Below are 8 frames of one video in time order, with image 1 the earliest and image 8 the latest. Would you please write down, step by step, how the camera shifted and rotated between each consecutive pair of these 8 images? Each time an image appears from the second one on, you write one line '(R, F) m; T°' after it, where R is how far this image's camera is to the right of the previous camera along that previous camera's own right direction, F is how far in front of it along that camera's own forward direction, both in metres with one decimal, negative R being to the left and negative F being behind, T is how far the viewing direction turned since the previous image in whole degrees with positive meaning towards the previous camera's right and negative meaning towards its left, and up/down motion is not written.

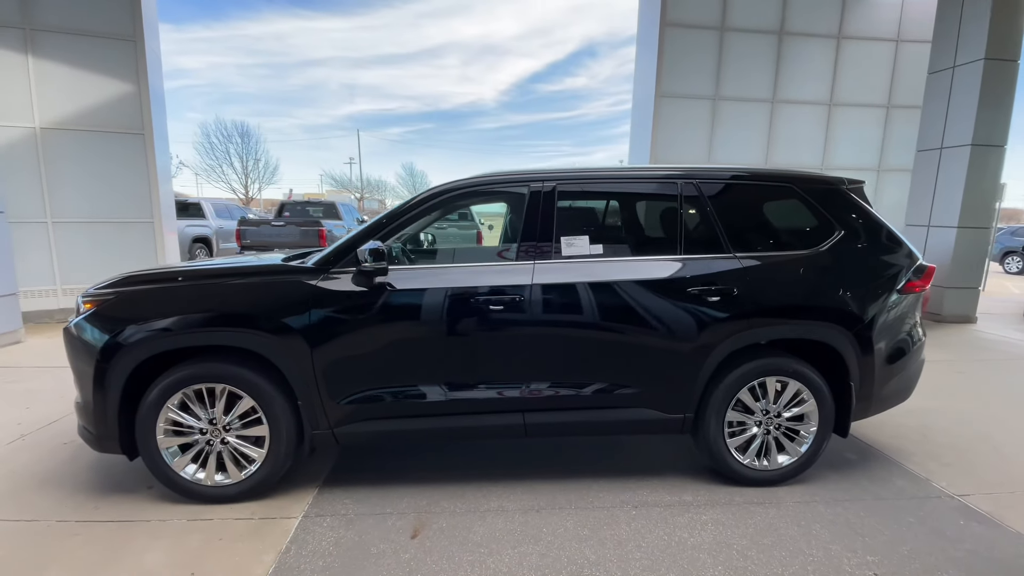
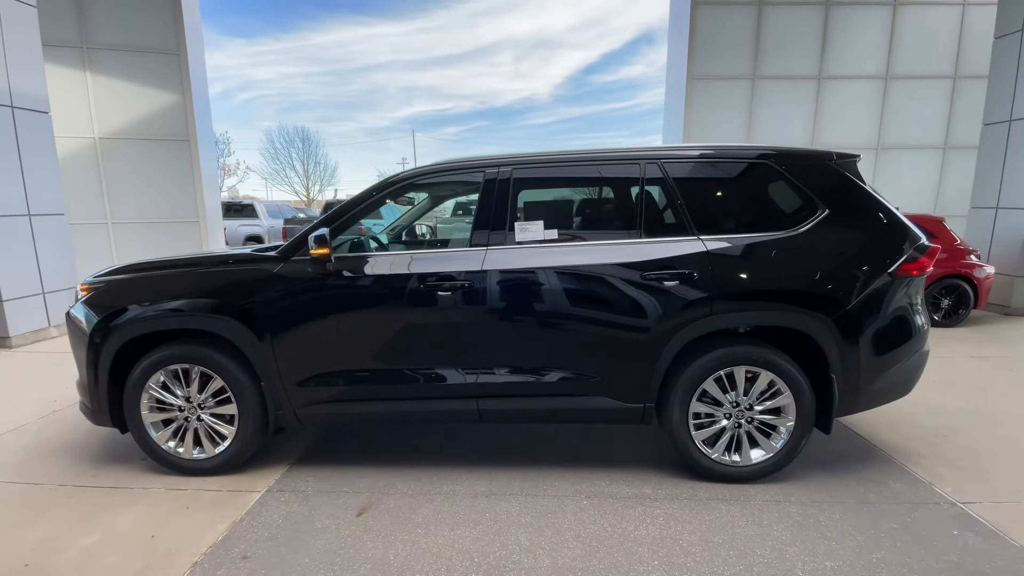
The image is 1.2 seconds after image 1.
(+0.6, 0.0) m; -7°
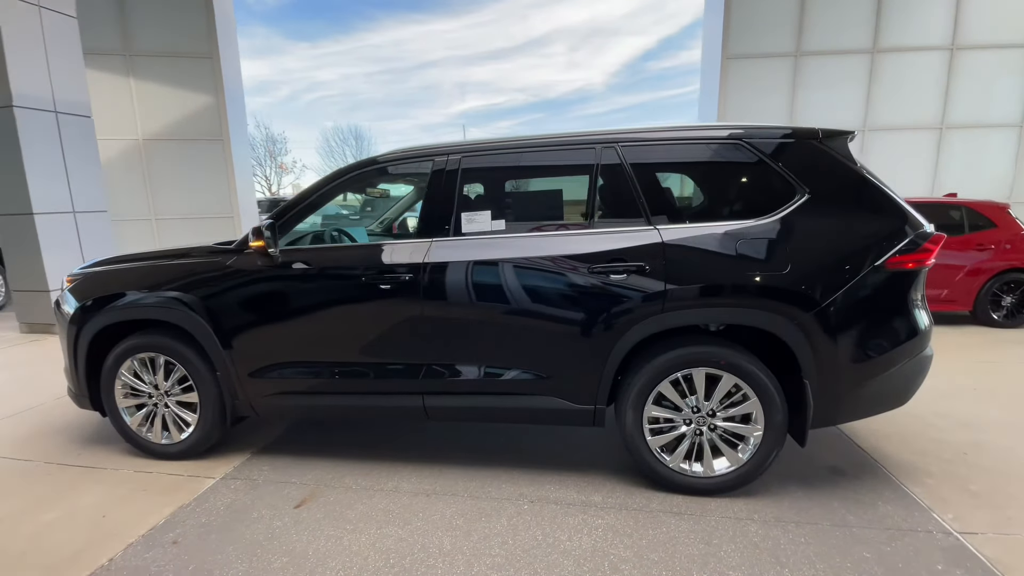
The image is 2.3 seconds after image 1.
(+0.6, +0.2) m; -6°
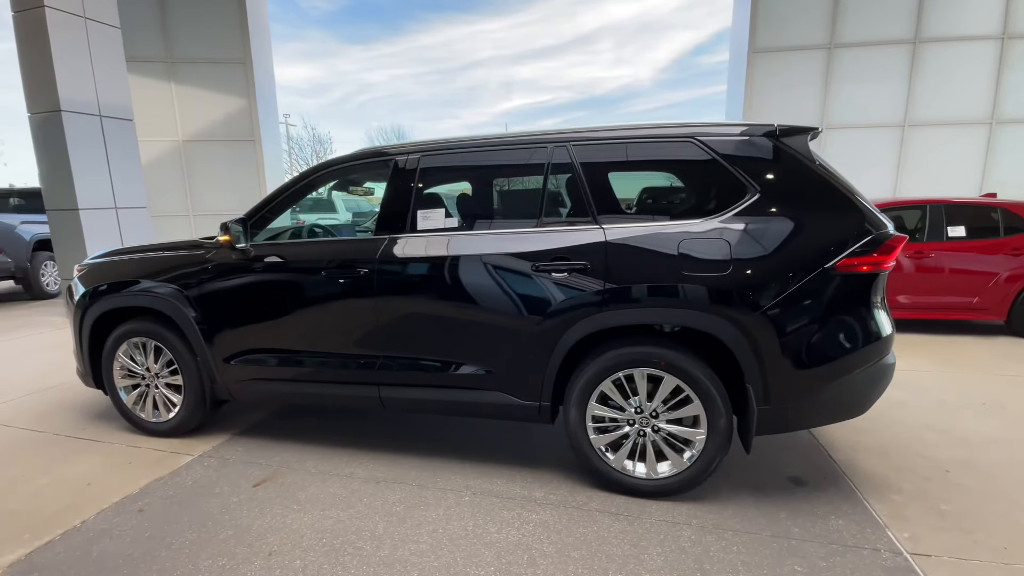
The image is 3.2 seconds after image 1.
(+0.6, 0.0) m; -5°
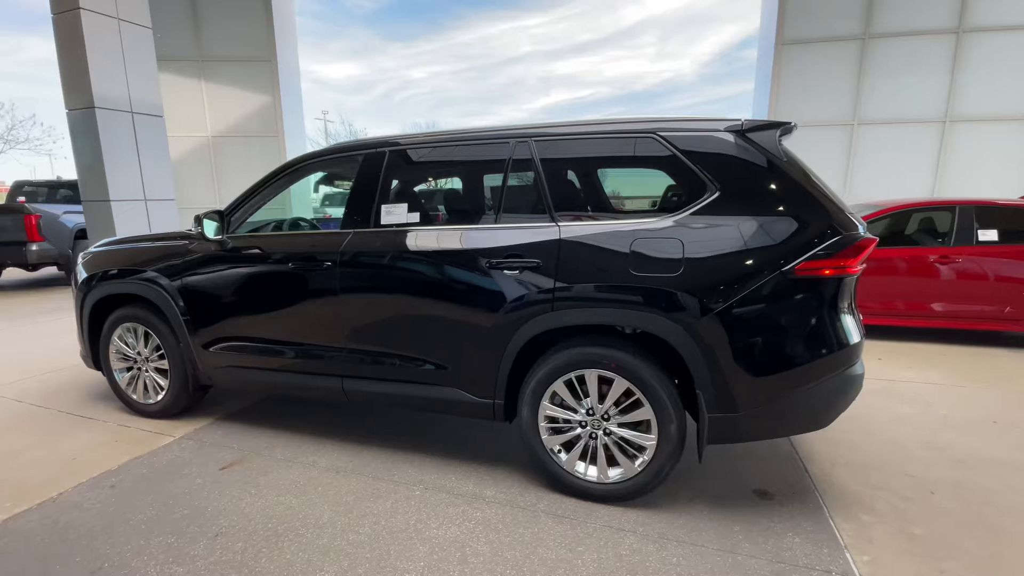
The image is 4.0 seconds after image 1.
(+0.5, 0.0) m; -4°
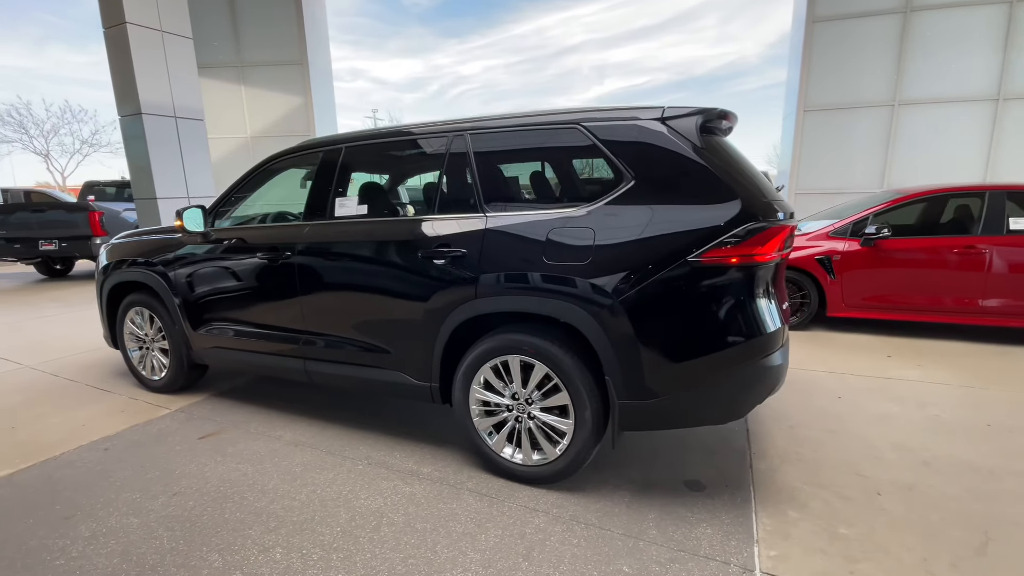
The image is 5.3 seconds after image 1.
(+0.7, -0.1) m; -6°
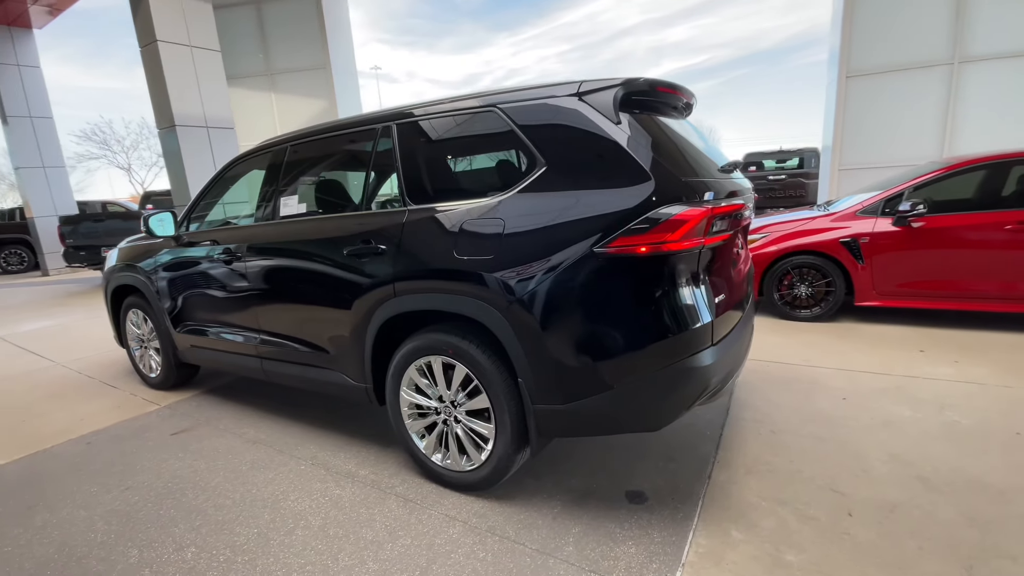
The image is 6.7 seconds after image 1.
(+0.7, +0.2) m; -7°
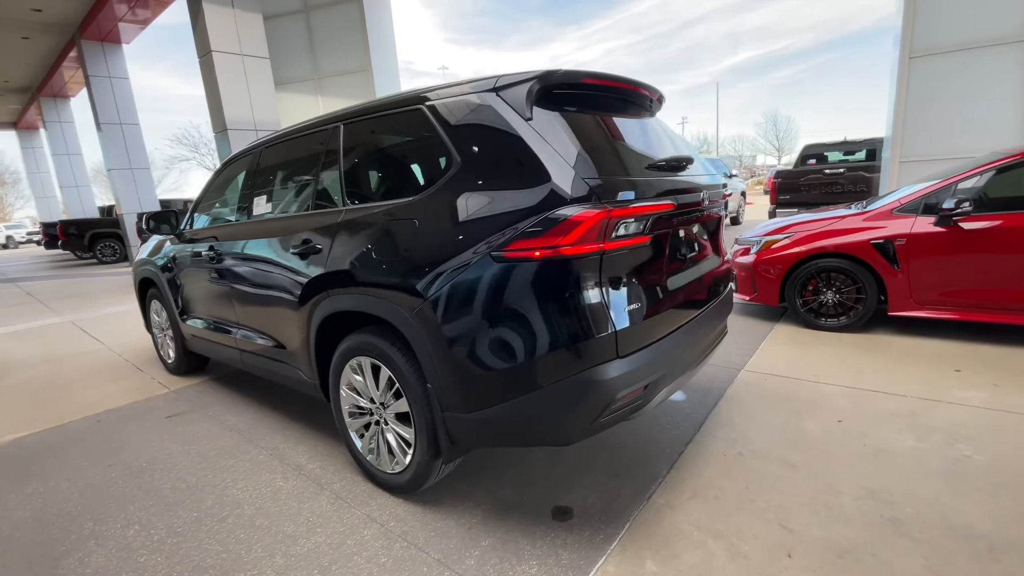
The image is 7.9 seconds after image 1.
(+0.7, +0.1) m; -8°
